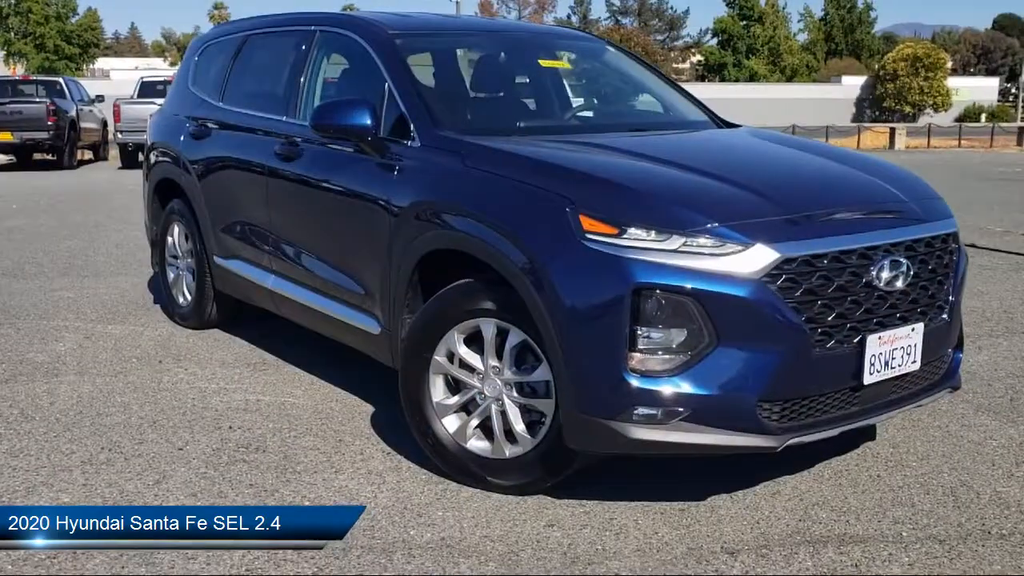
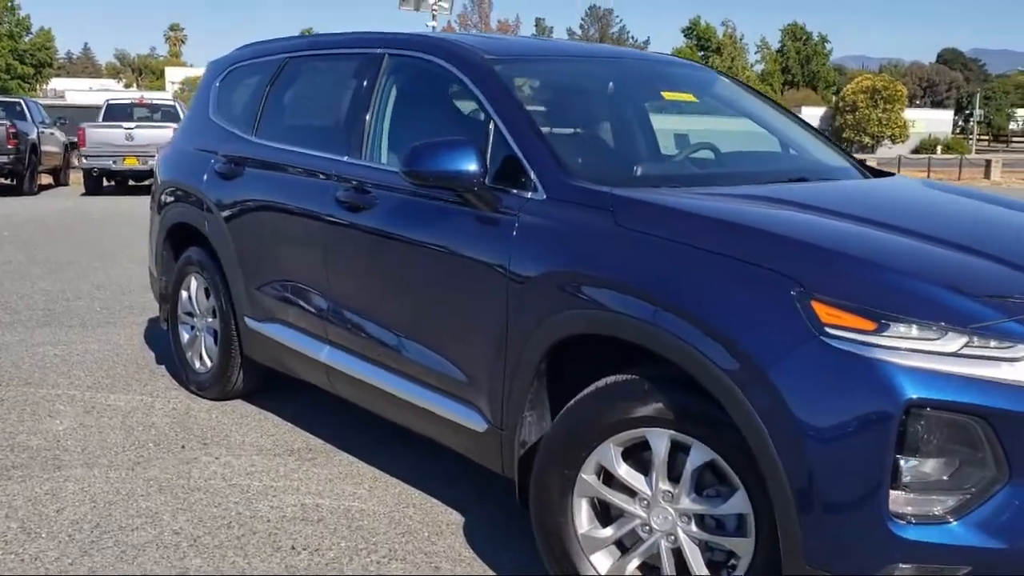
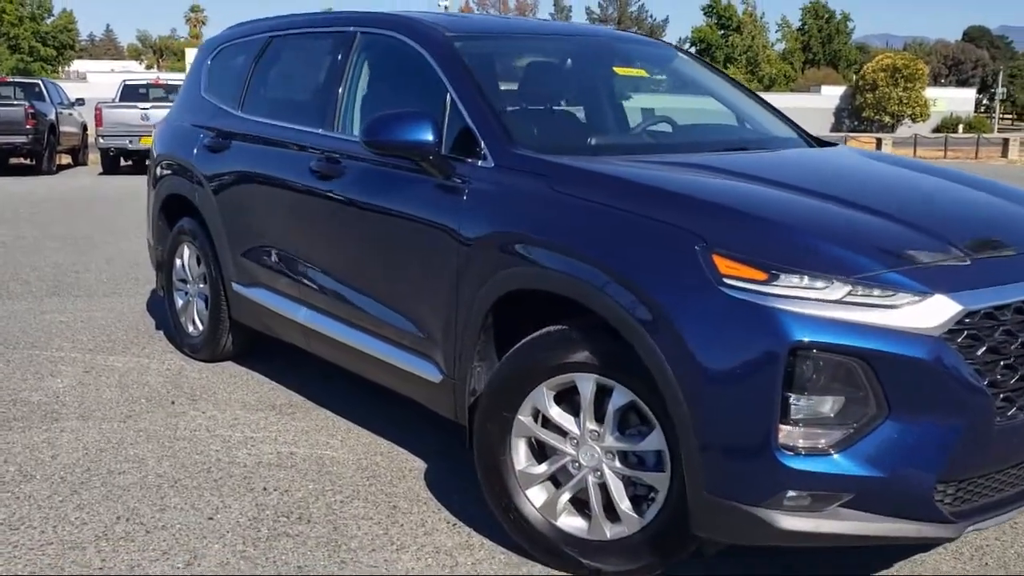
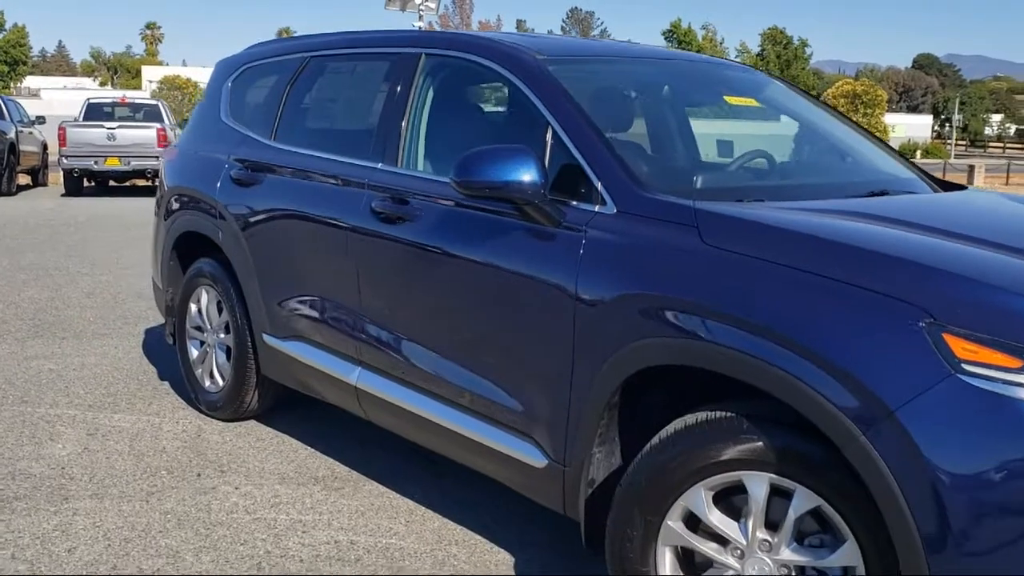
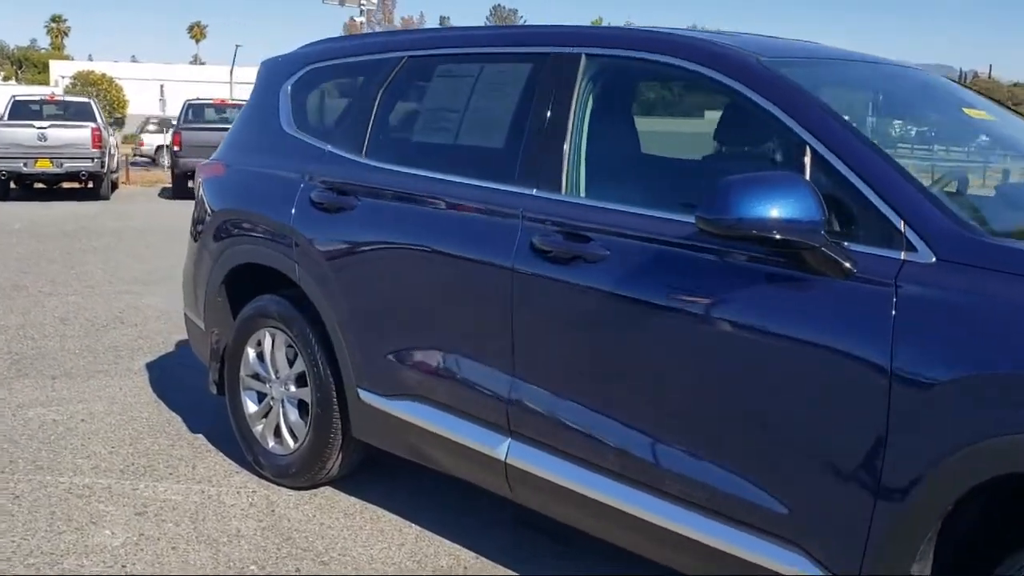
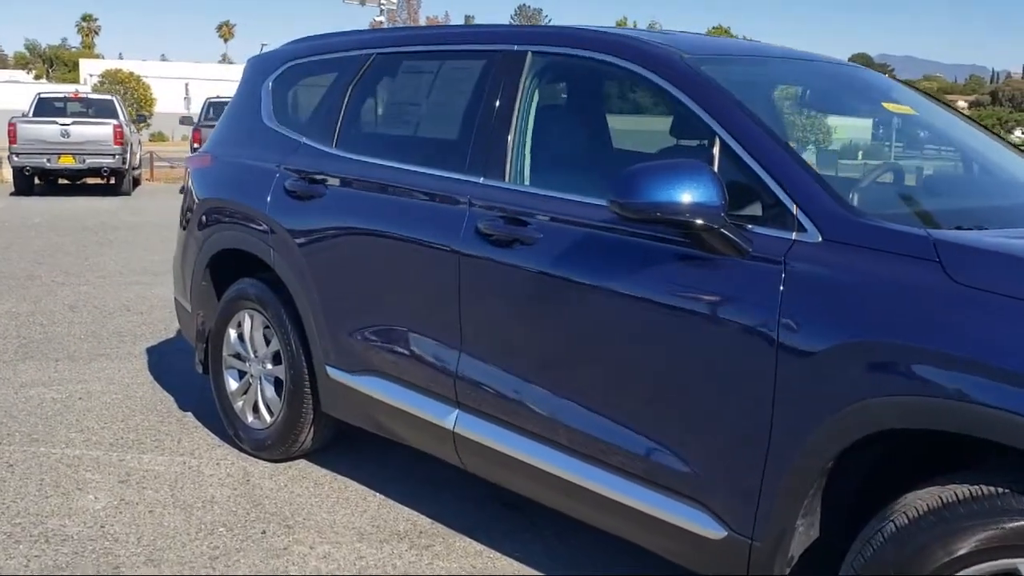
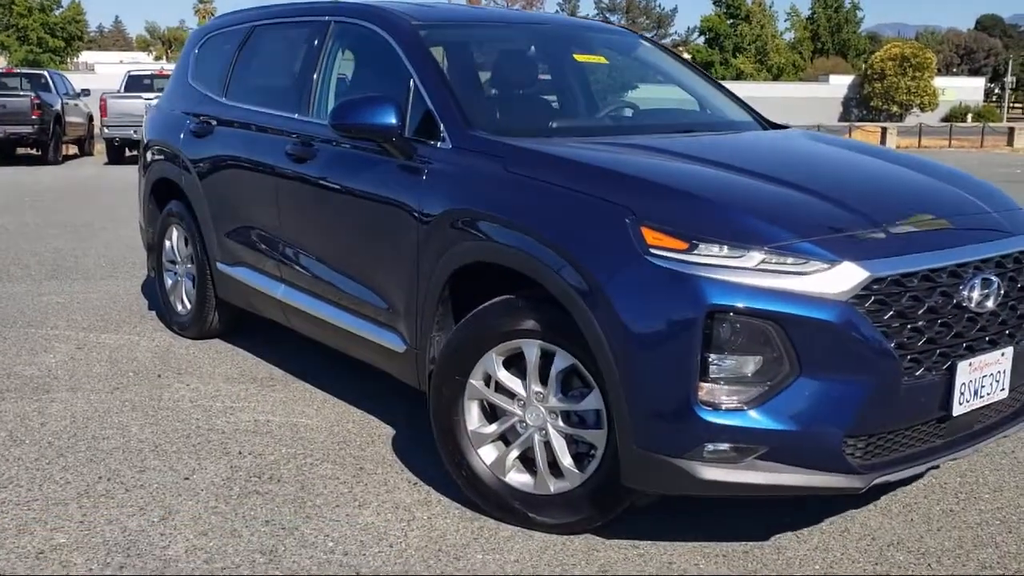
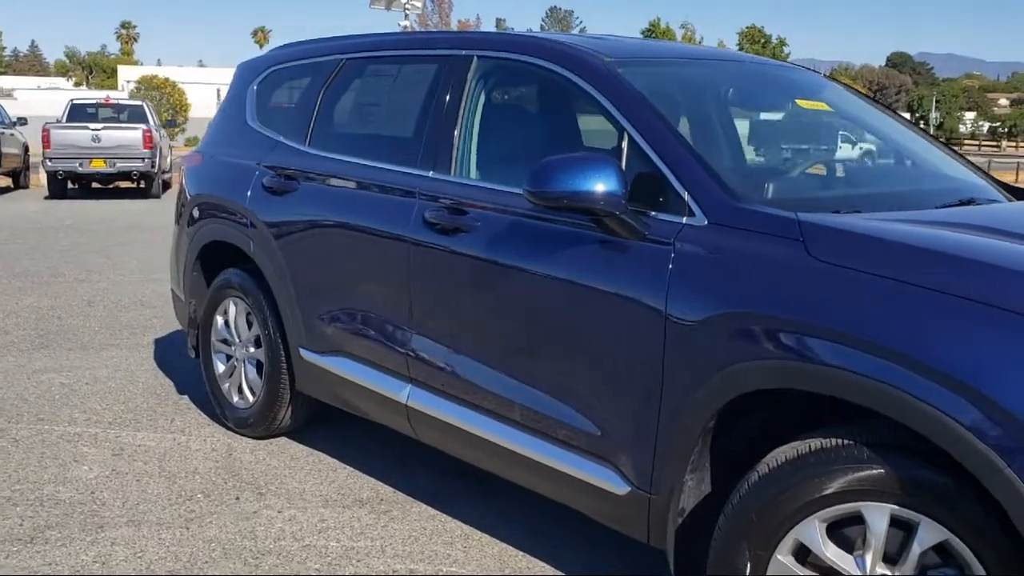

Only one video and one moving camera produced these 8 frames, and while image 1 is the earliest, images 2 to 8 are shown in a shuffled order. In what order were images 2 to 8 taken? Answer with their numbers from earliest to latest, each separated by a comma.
7, 3, 2, 4, 8, 6, 5
